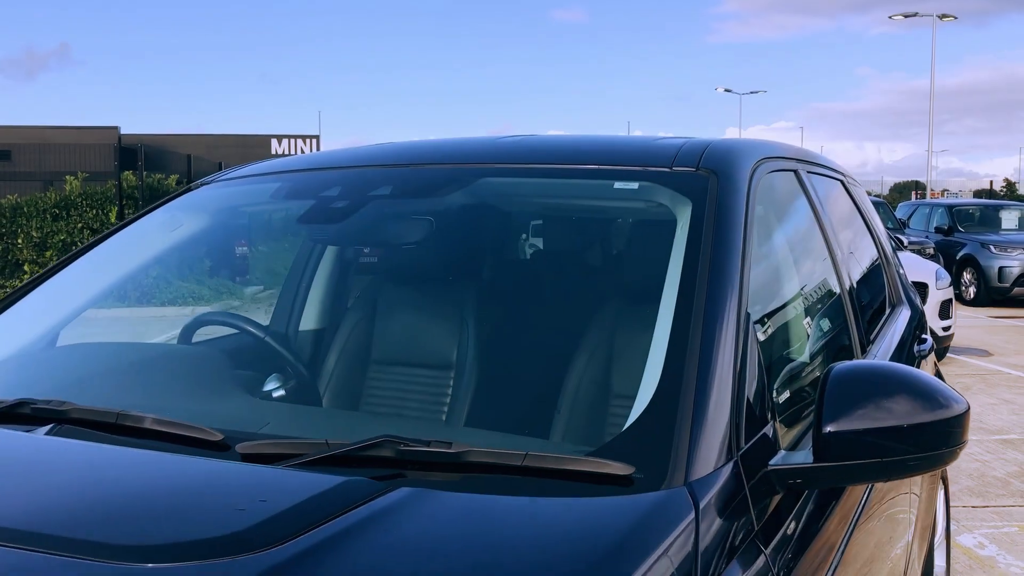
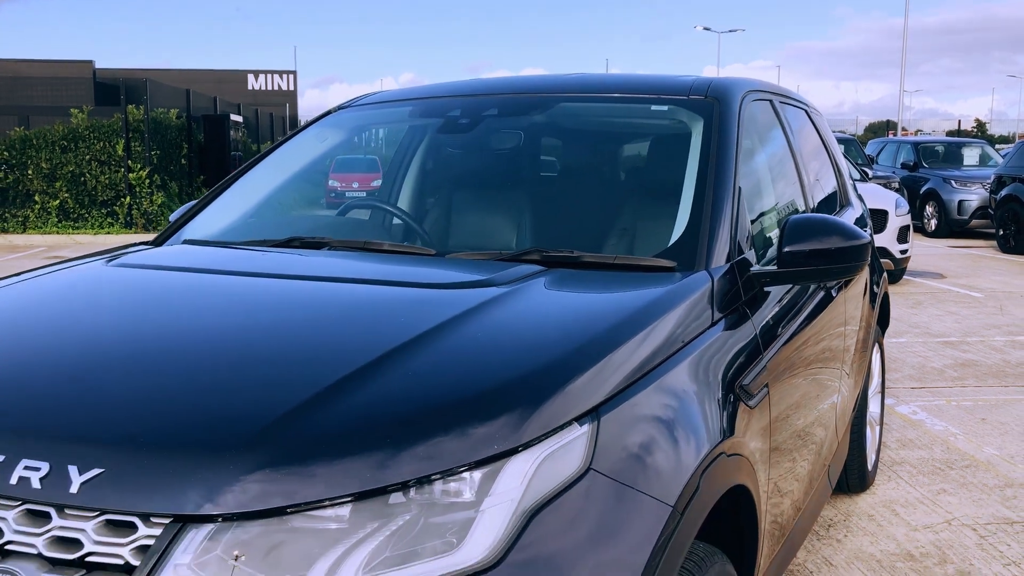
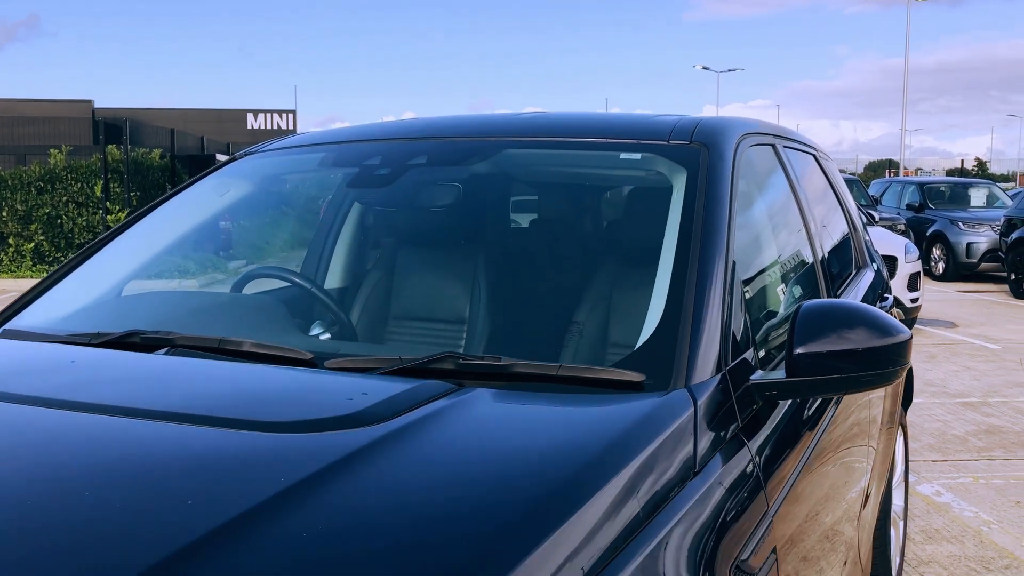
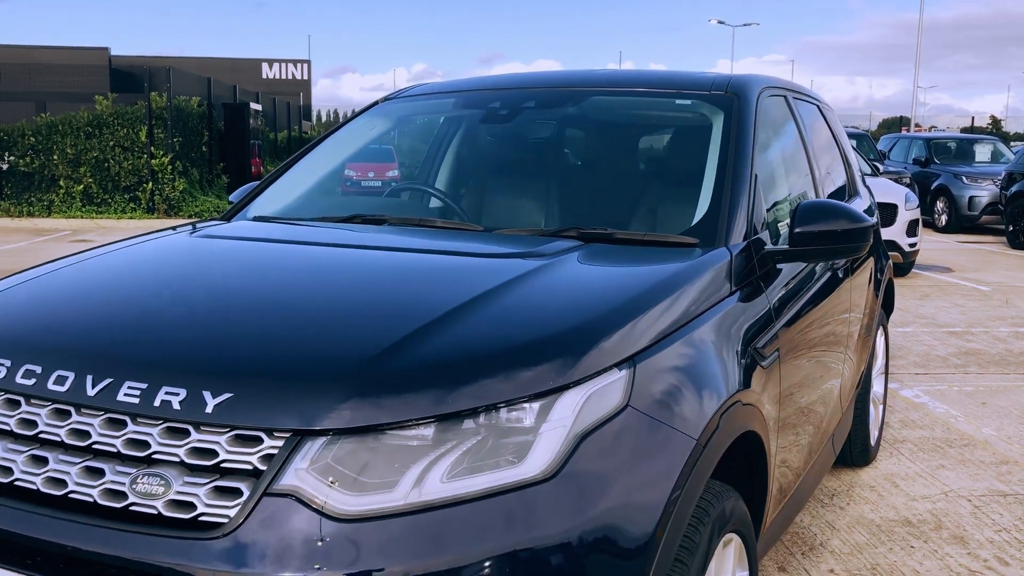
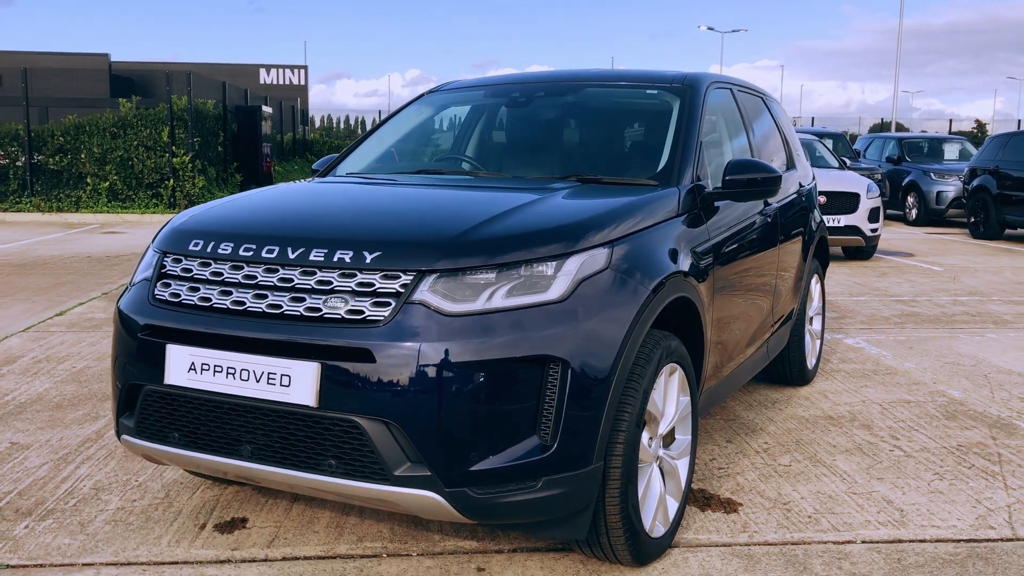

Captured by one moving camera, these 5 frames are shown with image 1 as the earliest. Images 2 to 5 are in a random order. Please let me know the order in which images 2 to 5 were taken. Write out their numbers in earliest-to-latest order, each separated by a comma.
3, 2, 4, 5
